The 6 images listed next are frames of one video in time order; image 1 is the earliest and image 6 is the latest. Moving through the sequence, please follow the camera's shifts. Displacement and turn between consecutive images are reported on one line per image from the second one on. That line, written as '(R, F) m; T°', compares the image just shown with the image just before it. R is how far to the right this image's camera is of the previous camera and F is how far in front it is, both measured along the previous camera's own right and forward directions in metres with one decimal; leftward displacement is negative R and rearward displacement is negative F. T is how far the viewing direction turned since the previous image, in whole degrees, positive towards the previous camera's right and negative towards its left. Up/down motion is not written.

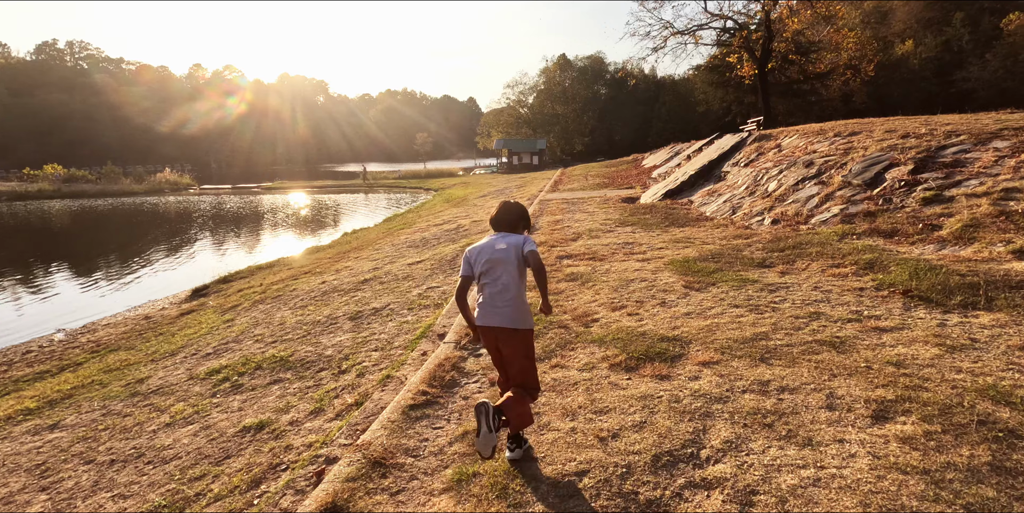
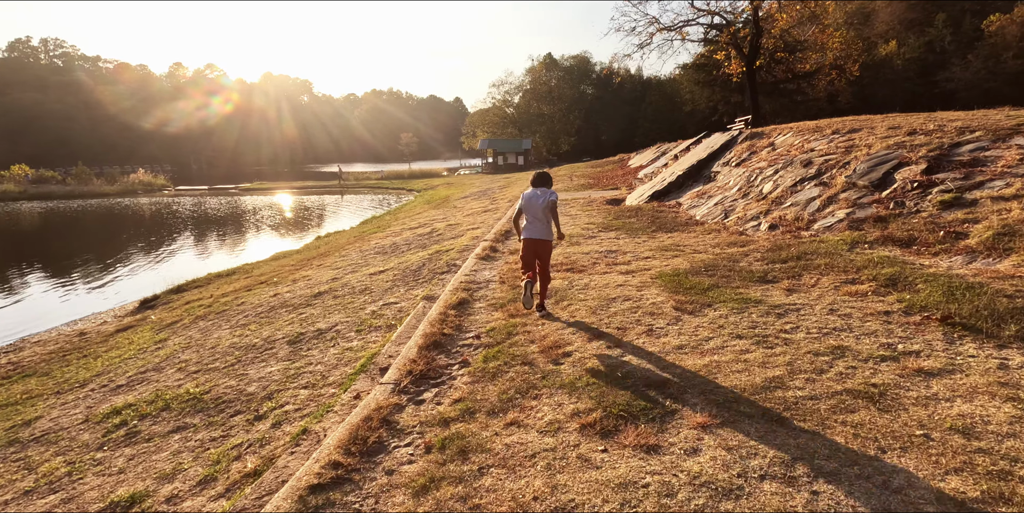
(+0.3, +1.0) m; +1°
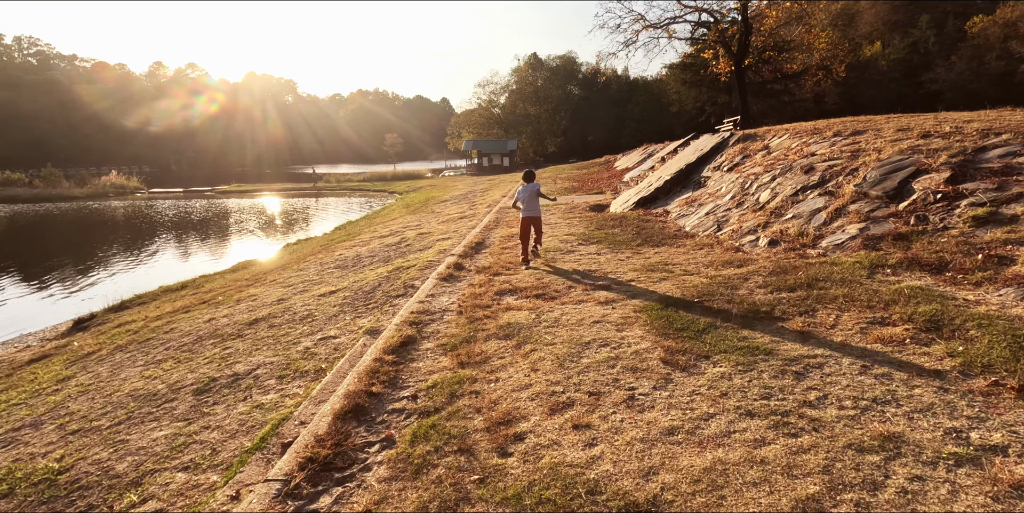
(+0.3, +1.1) m; +1°
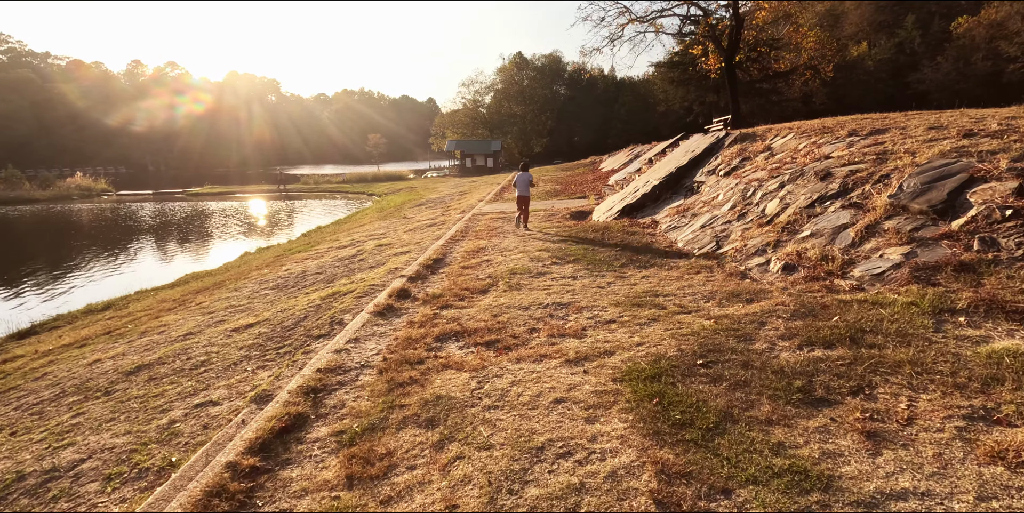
(+0.4, +1.5) m; +1°
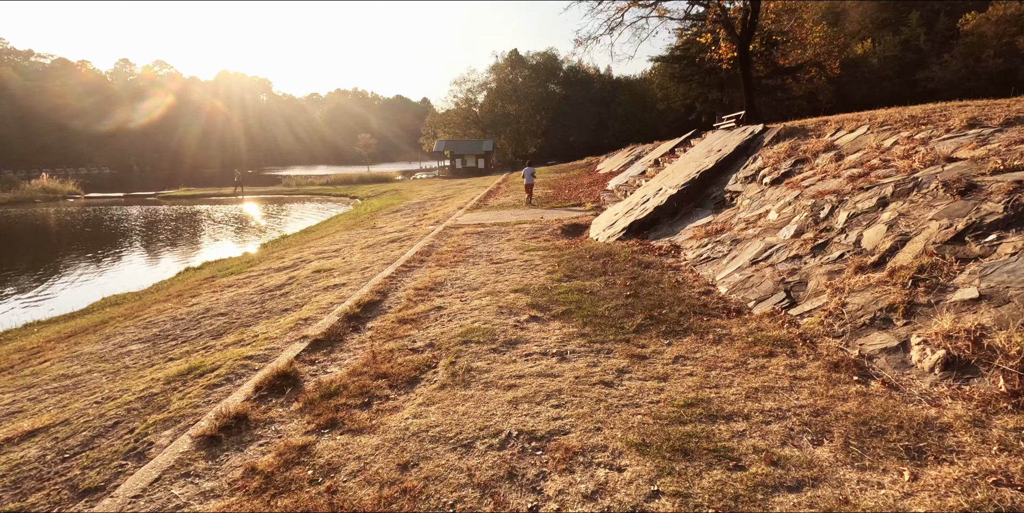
(+0.4, +2.8) m; 0°
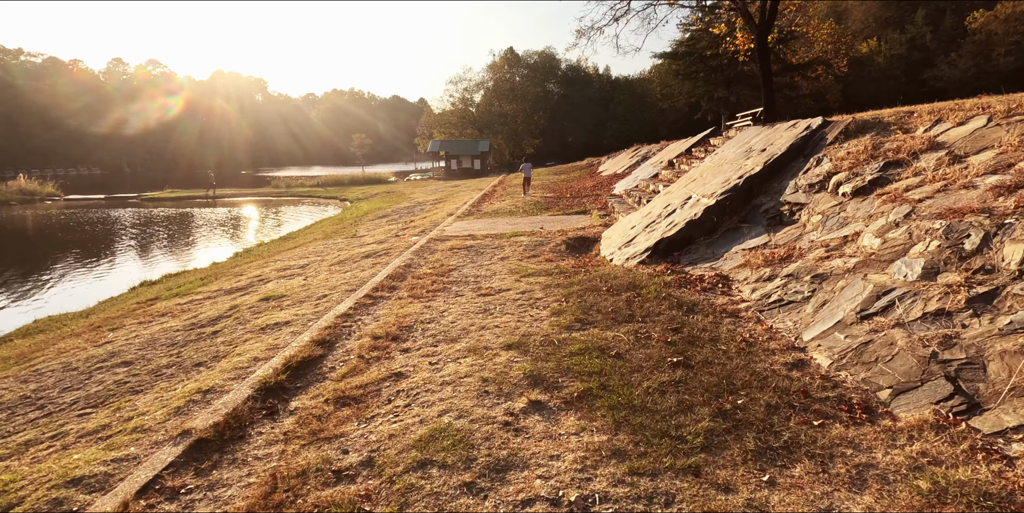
(+0.1, +1.9) m; 0°
